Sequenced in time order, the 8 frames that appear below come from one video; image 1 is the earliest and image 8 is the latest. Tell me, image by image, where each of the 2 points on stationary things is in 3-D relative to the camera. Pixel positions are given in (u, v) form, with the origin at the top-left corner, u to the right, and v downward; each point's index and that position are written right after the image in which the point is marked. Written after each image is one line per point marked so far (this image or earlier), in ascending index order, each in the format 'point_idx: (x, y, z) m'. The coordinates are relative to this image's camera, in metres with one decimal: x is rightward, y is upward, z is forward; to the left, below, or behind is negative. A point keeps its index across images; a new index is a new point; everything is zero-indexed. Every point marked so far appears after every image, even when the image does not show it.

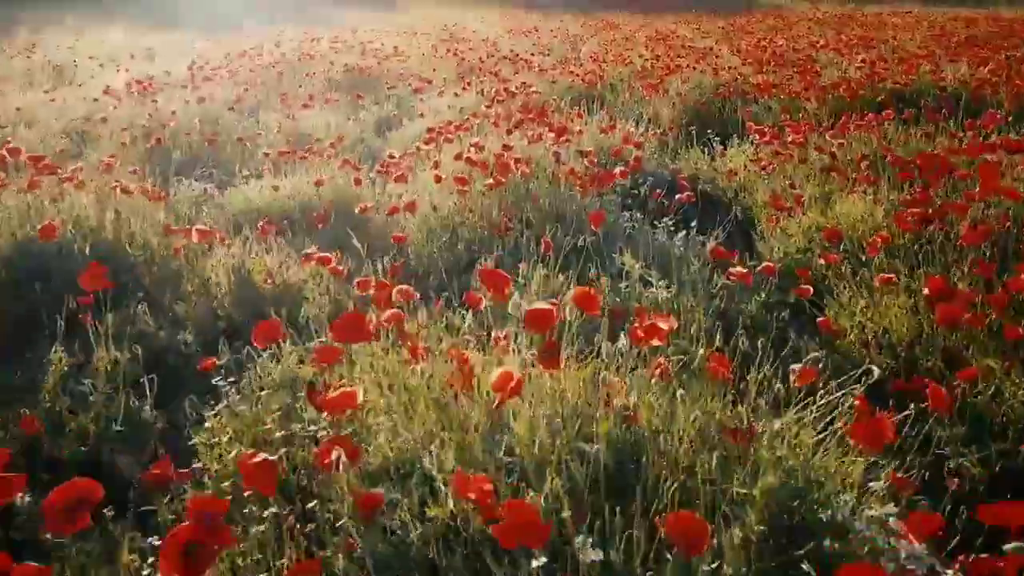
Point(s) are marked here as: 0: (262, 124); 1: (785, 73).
0: (-1.5, +1.0, +5.3) m
1: (+2.0, +1.6, +6.5) m
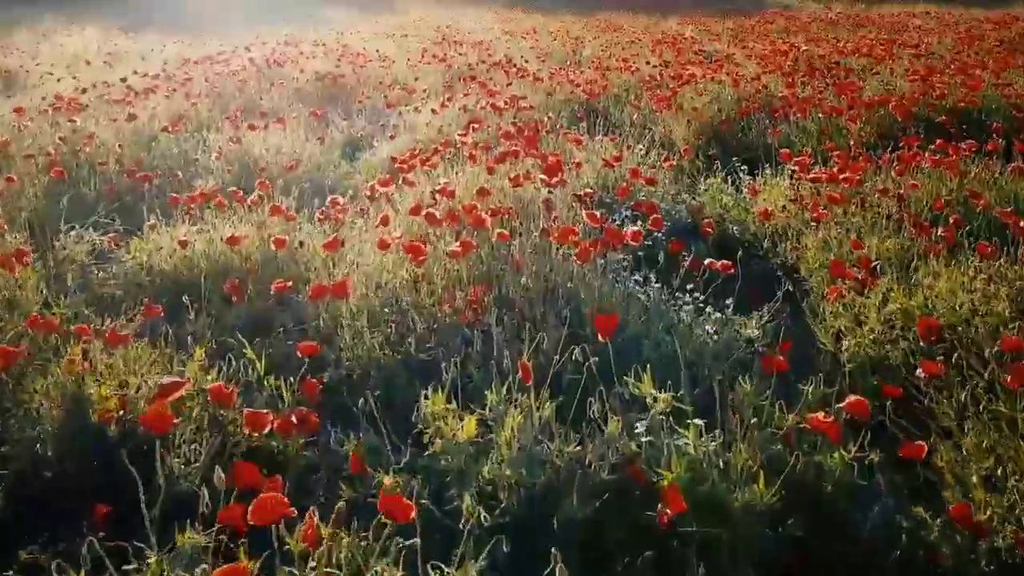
0: (-1.6, +0.7, +4.5) m
1: (+1.9, +1.3, +5.7) m
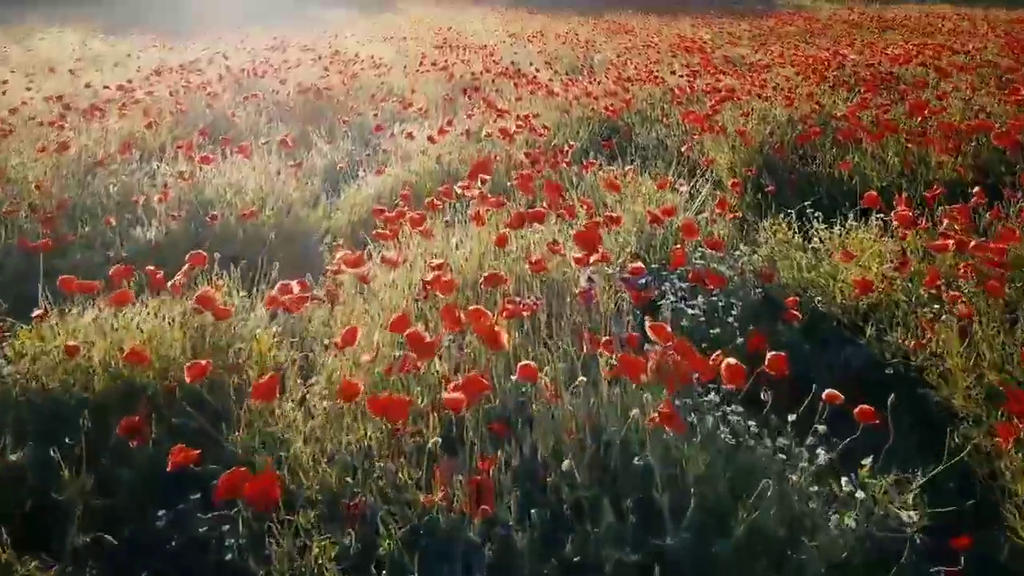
0: (-1.5, +0.4, +3.7) m
1: (+2.0, +1.0, +4.8) m
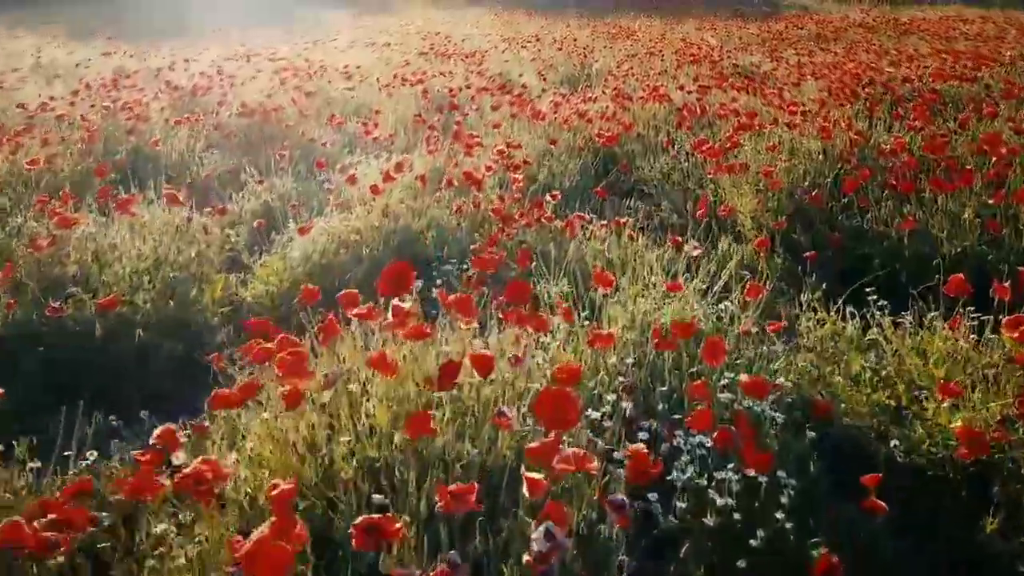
0: (-1.6, +0.1, +2.8) m
1: (+1.9, +0.7, +4.0) m
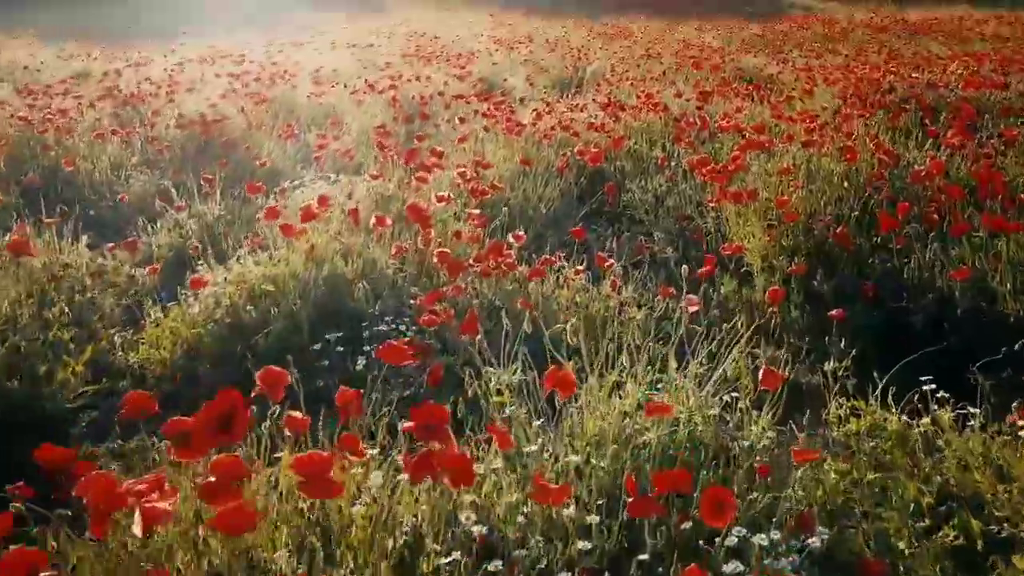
0: (-1.8, -0.1, +2.2) m
1: (+1.7, +0.5, +3.3) m
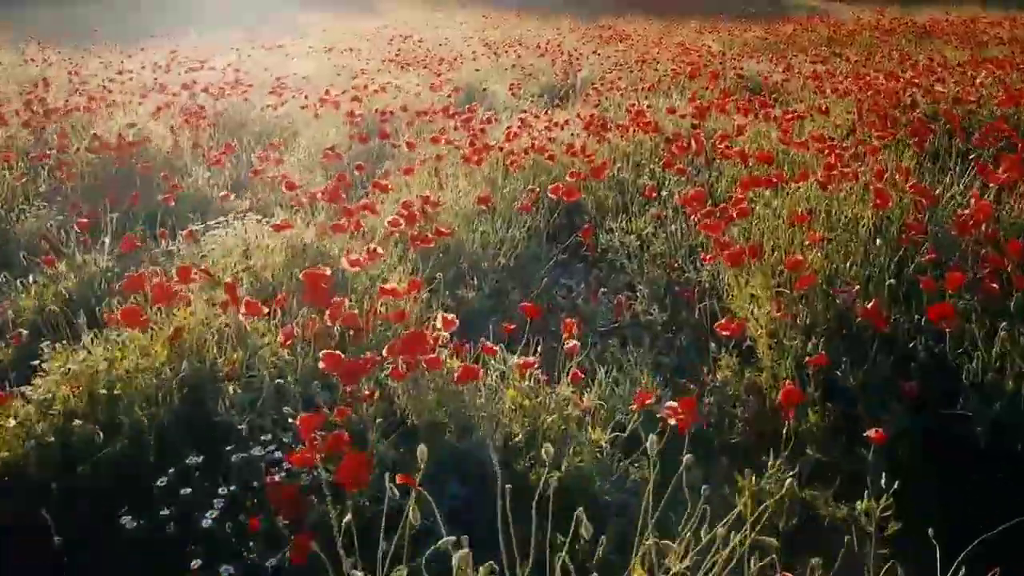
0: (-1.9, -0.3, +1.5) m
1: (+1.6, +0.3, +2.7) m
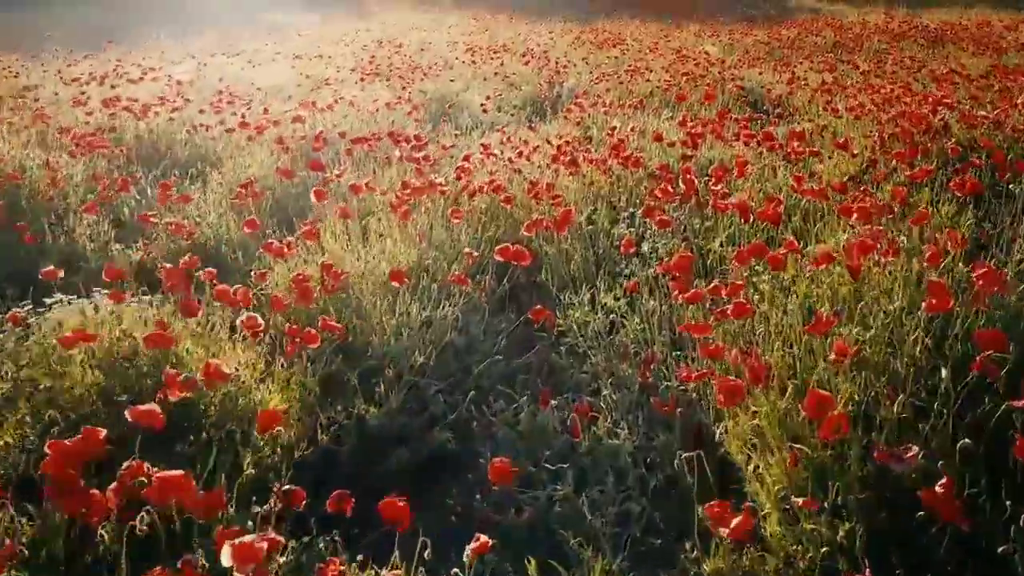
0: (-2.1, -0.6, +0.8) m
1: (+1.4, 0.0, +1.9) m
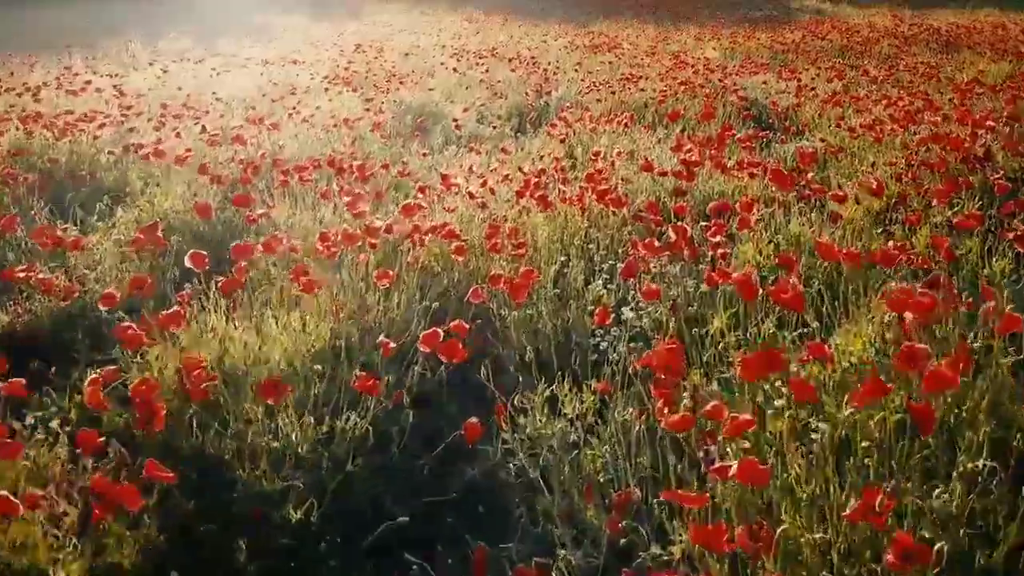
0: (-2.3, -0.8, +0.1) m
1: (+1.2, -0.2, +1.3) m
